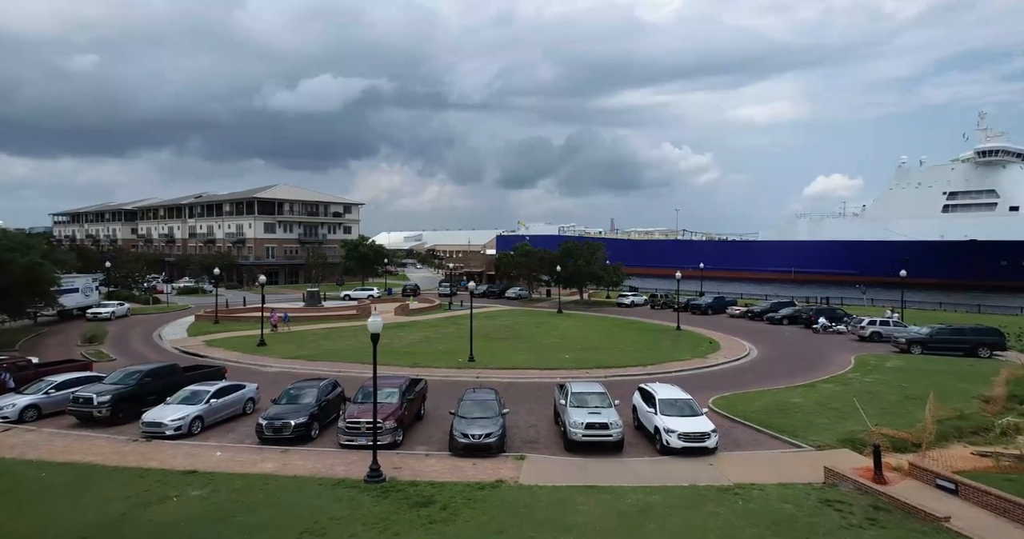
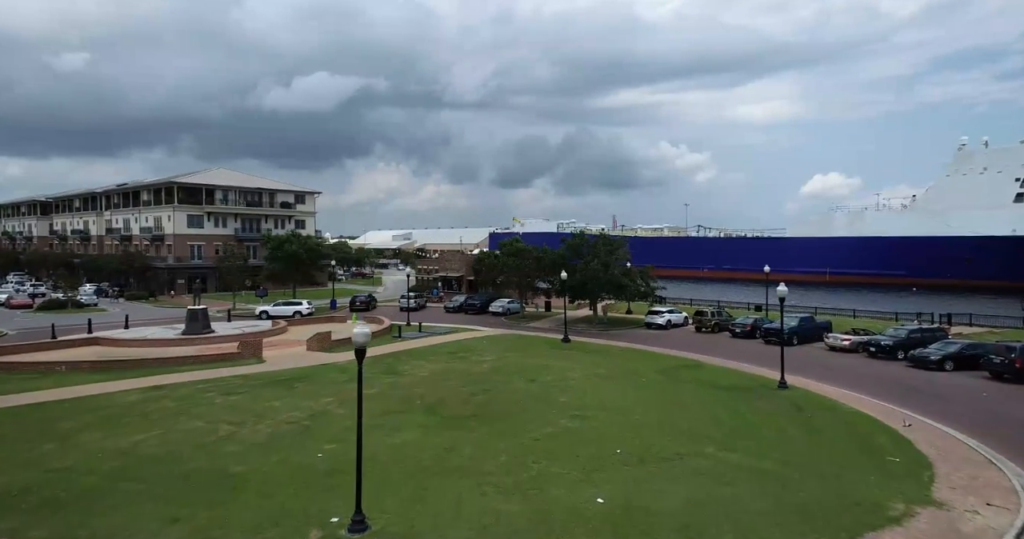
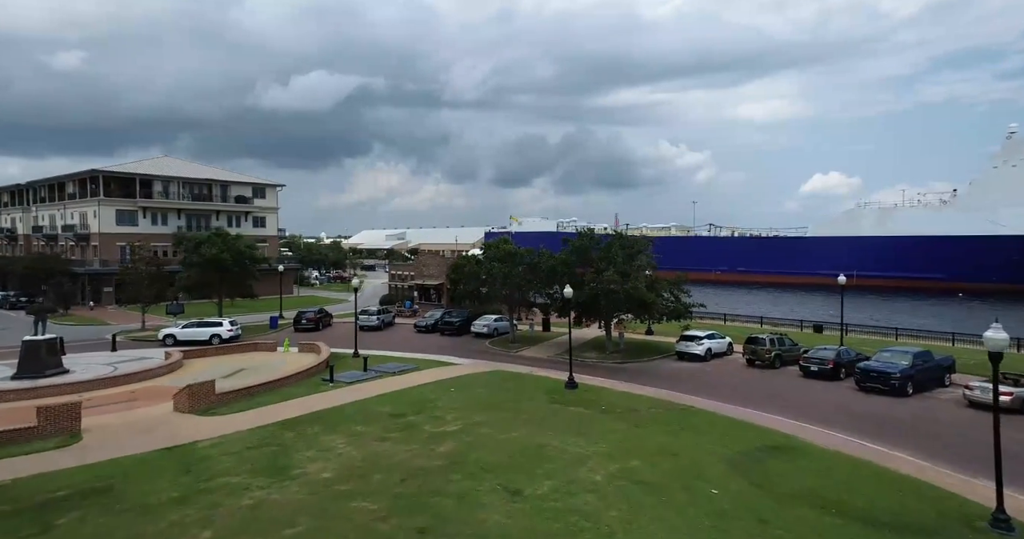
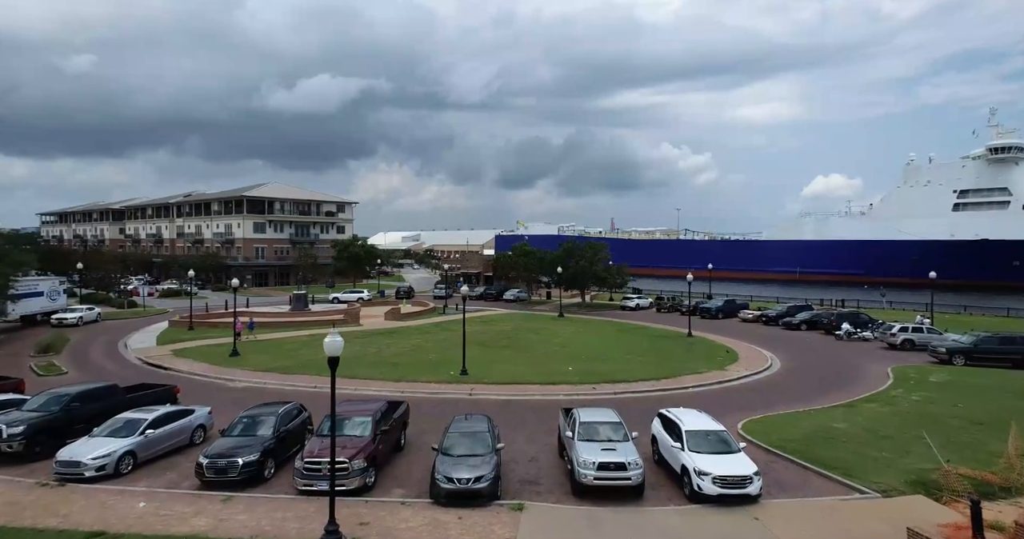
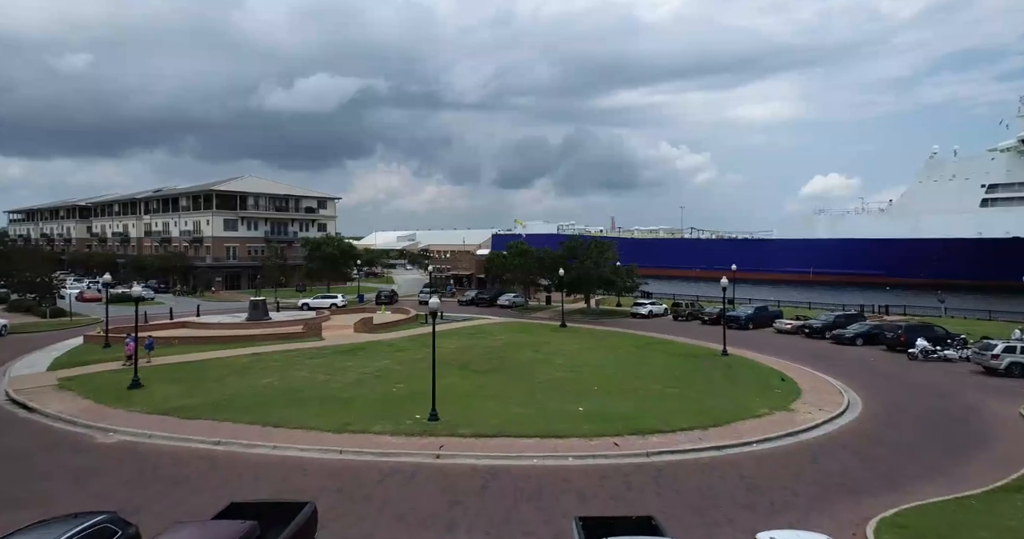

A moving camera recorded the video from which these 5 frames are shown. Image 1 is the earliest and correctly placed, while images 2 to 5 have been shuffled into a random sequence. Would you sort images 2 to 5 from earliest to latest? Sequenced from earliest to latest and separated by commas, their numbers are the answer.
4, 5, 2, 3
